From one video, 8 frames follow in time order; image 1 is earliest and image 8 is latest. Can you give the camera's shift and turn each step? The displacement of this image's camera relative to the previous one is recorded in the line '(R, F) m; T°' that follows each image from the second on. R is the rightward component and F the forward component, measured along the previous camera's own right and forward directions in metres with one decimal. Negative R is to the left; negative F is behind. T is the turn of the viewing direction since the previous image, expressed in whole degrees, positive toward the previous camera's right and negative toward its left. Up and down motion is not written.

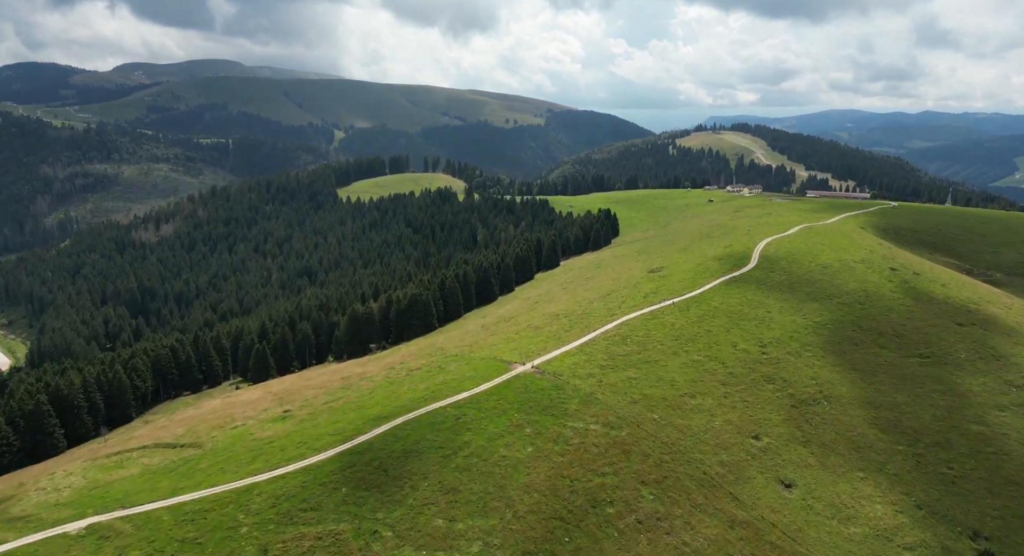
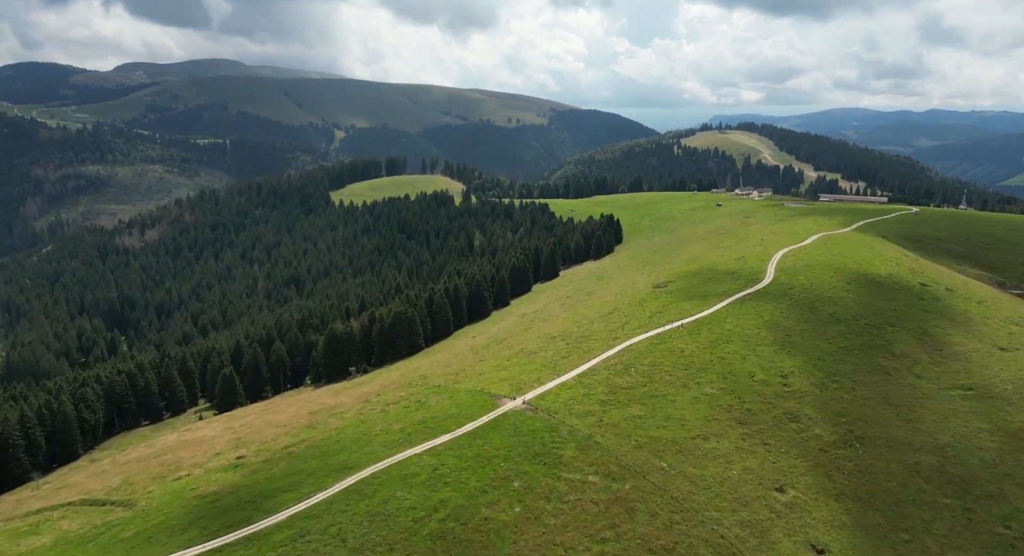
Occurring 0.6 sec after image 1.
(+1.5, +8.3) m; 0°
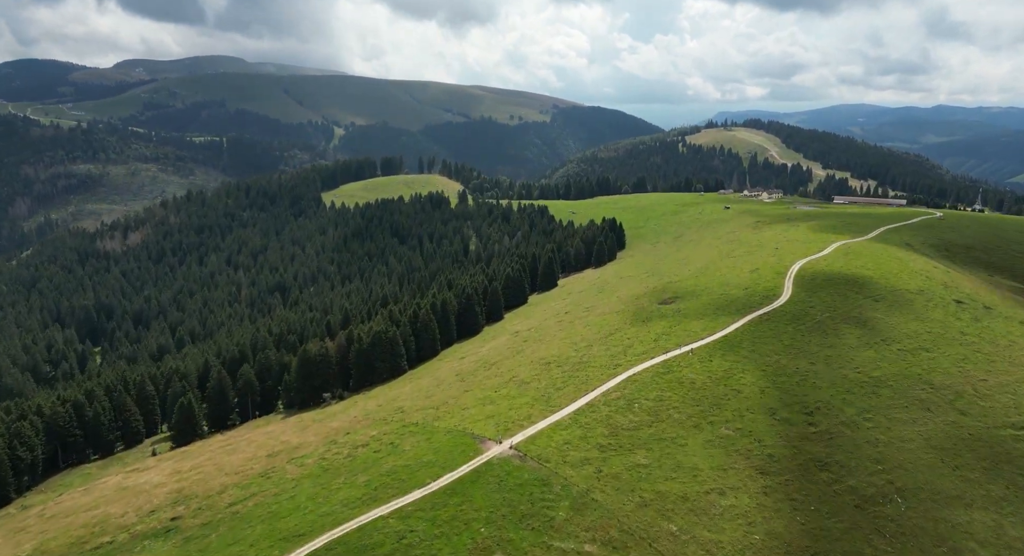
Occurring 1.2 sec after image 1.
(+1.5, +8.3) m; 0°
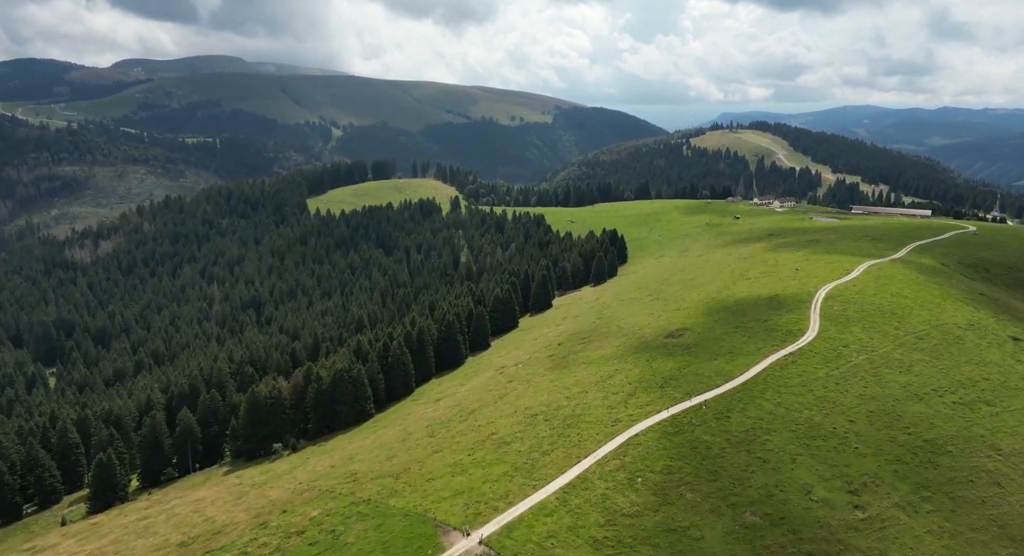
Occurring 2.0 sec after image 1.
(+2.1, +11.3) m; 0°
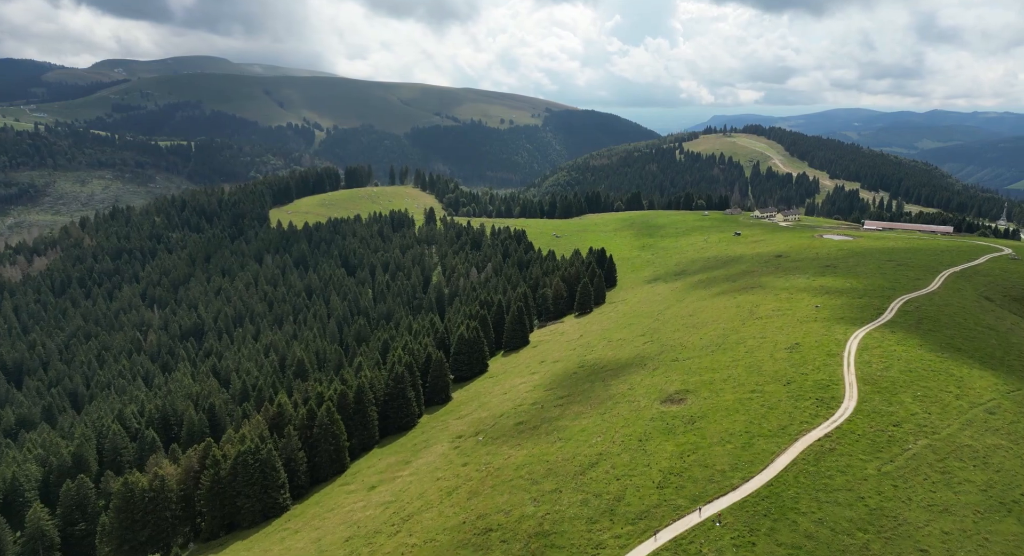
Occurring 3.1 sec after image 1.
(+3.2, +15.7) m; +1°
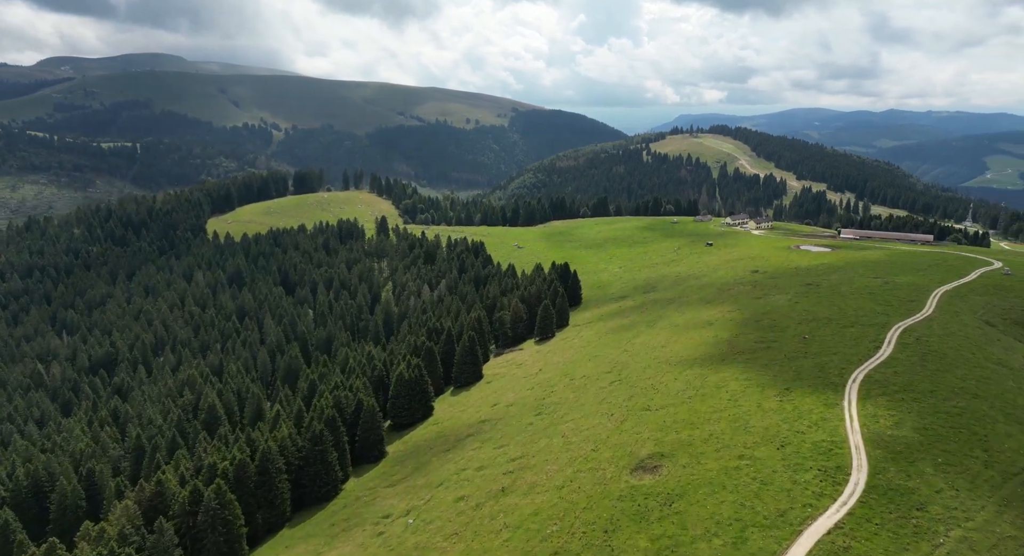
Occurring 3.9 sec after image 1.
(+2.6, +11.3) m; +3°
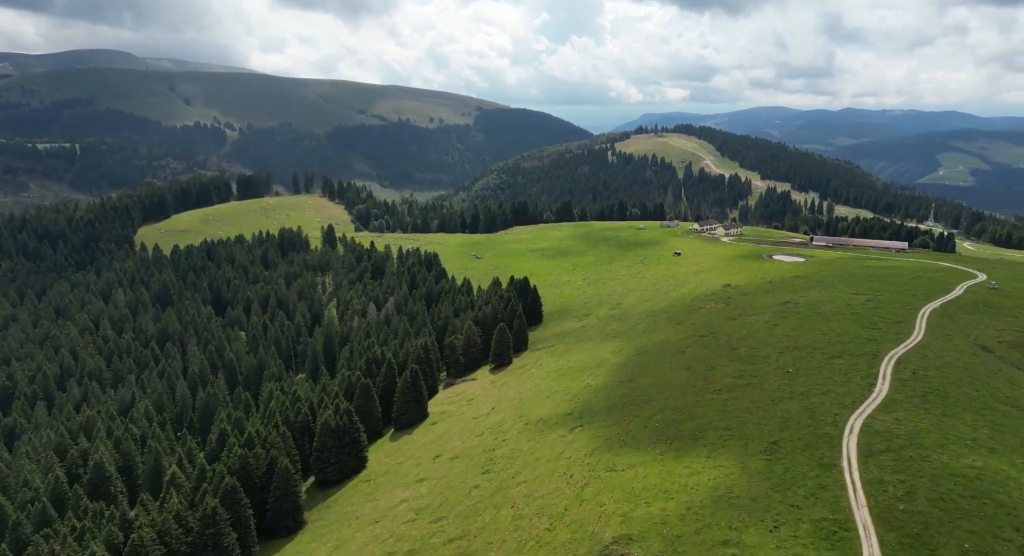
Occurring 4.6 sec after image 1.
(+2.3, +9.9) m; +3°
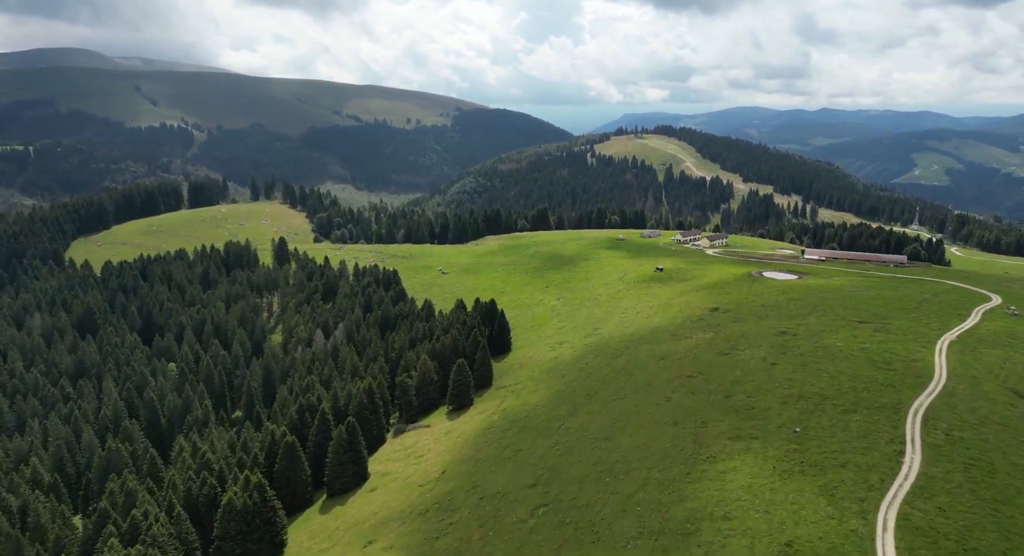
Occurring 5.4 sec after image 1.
(+2.6, +11.6) m; +2°
